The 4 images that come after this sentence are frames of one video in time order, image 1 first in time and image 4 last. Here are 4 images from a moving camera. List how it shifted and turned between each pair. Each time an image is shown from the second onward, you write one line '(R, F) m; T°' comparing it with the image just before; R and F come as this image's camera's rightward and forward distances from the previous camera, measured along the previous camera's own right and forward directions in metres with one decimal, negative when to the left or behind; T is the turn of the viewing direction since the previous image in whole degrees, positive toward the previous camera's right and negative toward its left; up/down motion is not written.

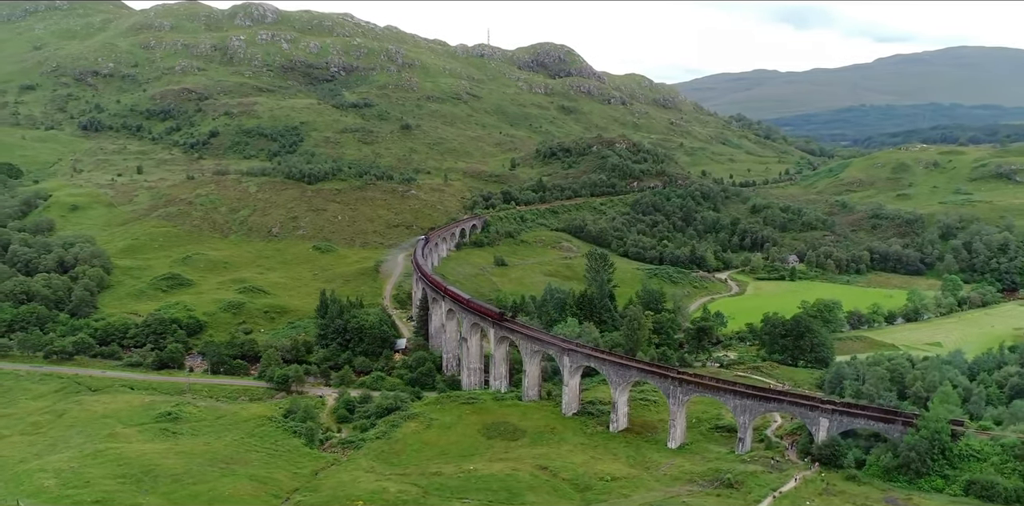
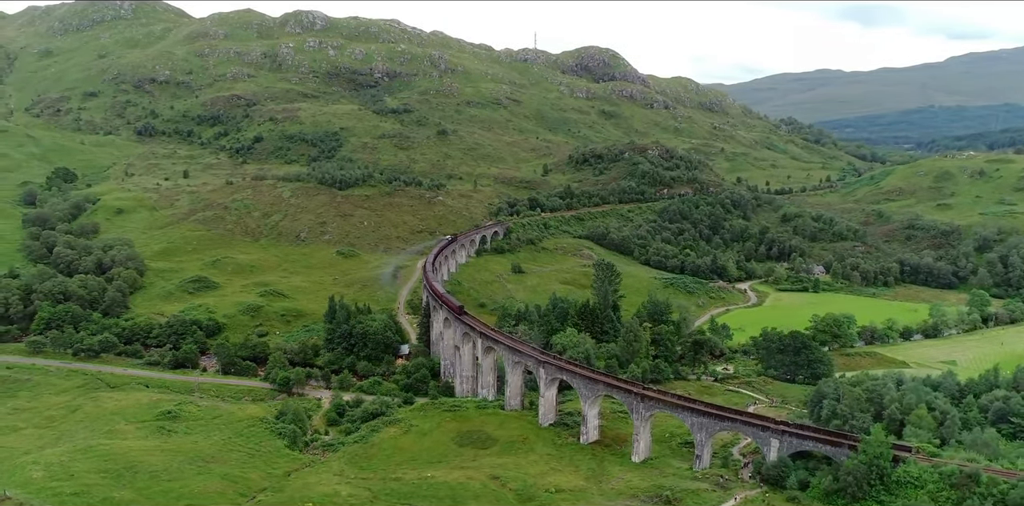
(+6.4, -1.4) m; -4°
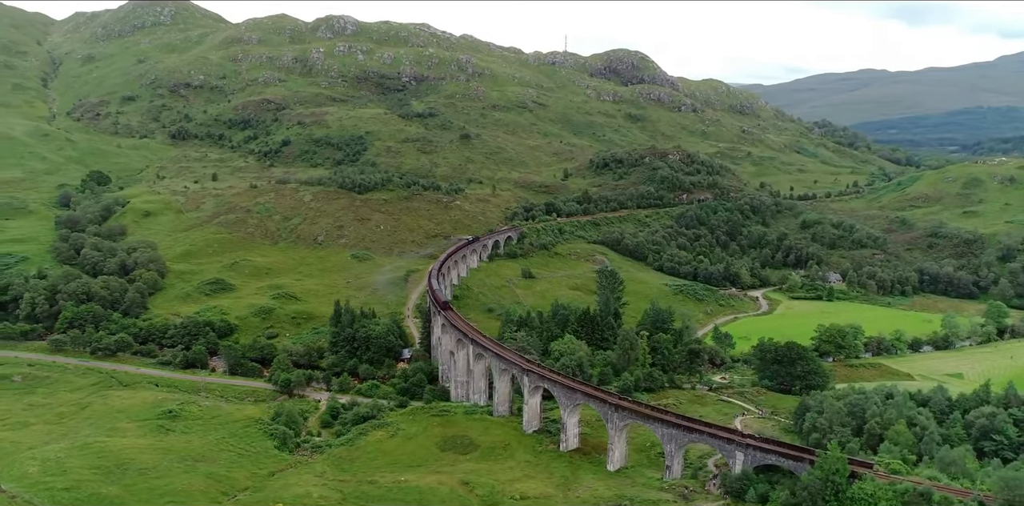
(+4.3, -1.1) m; -3°
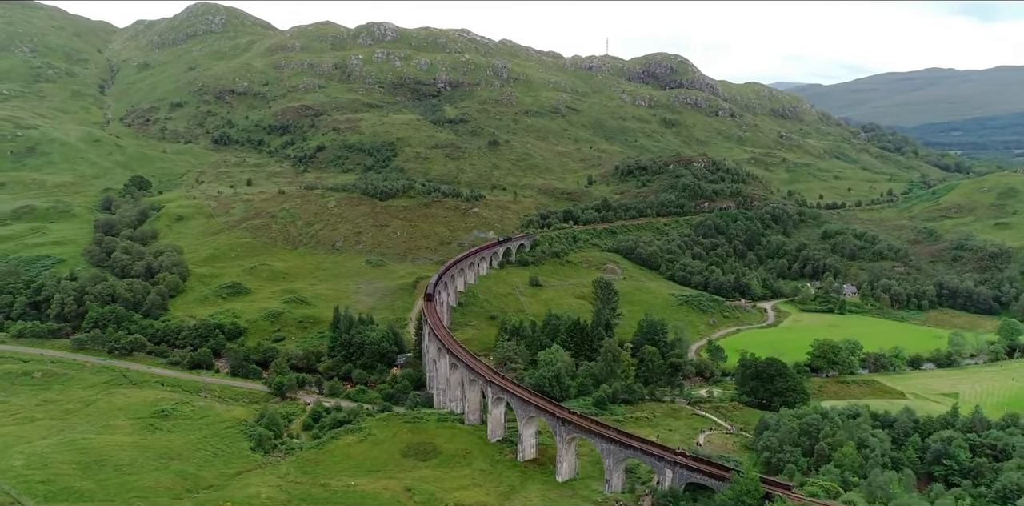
(+7.5, -1.9) m; -4°
